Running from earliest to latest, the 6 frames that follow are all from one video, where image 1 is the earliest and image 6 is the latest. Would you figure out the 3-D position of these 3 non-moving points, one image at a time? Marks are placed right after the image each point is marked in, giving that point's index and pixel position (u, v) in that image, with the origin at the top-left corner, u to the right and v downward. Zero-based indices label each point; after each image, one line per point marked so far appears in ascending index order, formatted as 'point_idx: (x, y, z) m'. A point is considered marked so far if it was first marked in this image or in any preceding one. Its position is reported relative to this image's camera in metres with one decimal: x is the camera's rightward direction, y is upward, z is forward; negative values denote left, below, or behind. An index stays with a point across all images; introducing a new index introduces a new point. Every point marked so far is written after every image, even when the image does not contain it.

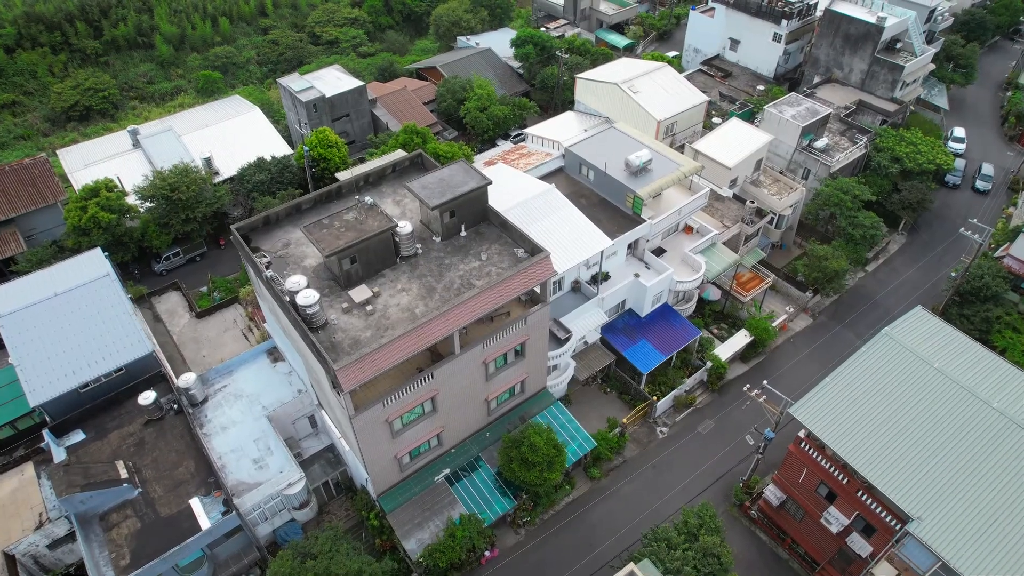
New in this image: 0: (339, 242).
0: (-5.3, +1.4, +19.8) m
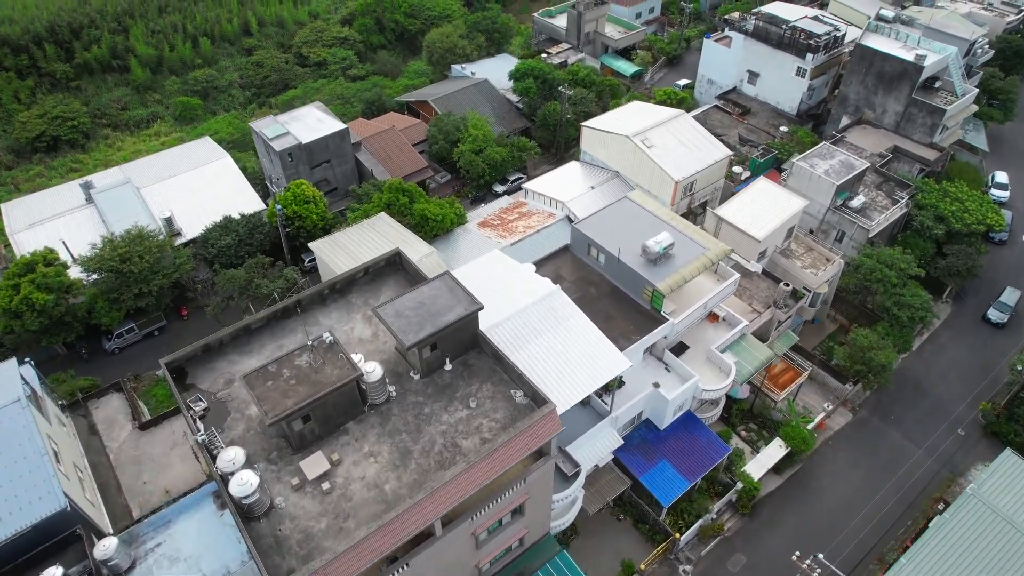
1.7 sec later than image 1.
0: (-5.4, -2.7, +15.5) m
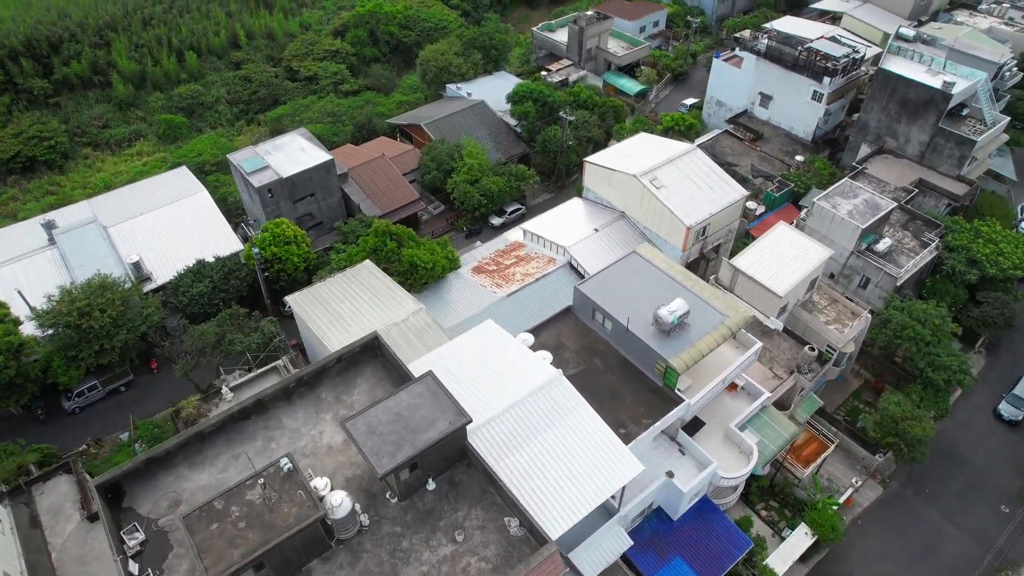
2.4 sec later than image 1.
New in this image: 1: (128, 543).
0: (-5.5, -5.2, +12.8) m
1: (-8.5, -5.7, +14.3) m
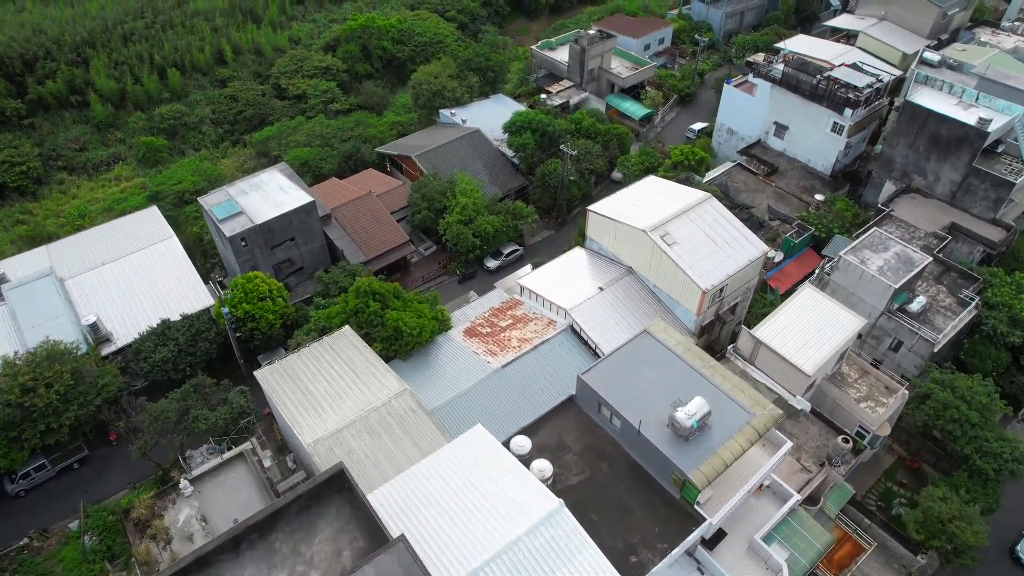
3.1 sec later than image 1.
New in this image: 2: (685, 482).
0: (-5.7, -8.1, +9.8) m
1: (-8.7, -8.6, +11.3) m
2: (+4.9, -5.5, +18.4) m
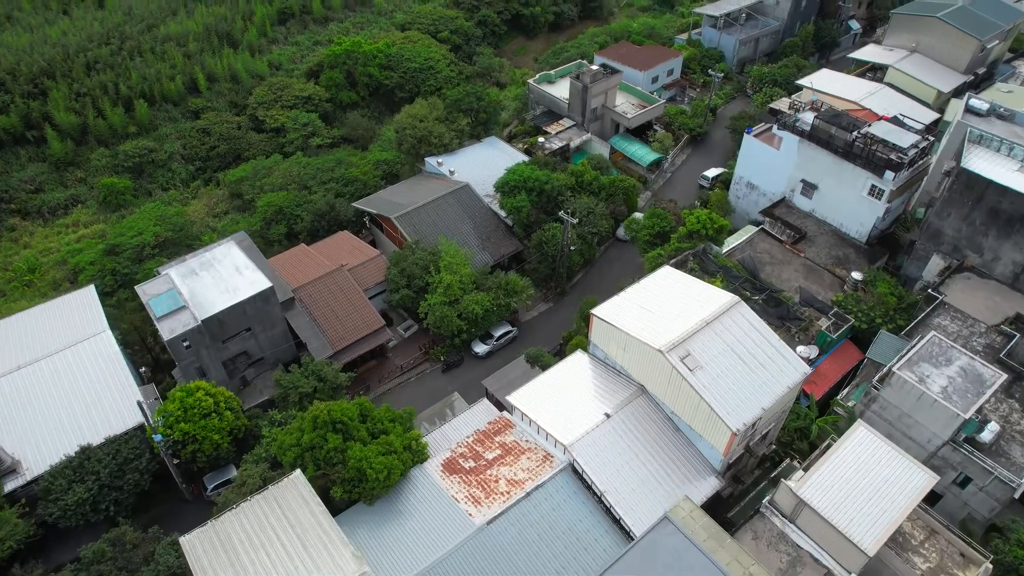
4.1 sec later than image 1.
0: (-6.2, -12.7, +5.0) m
1: (-9.2, -13.2, +6.5) m
2: (+4.5, -10.2, +13.5) m
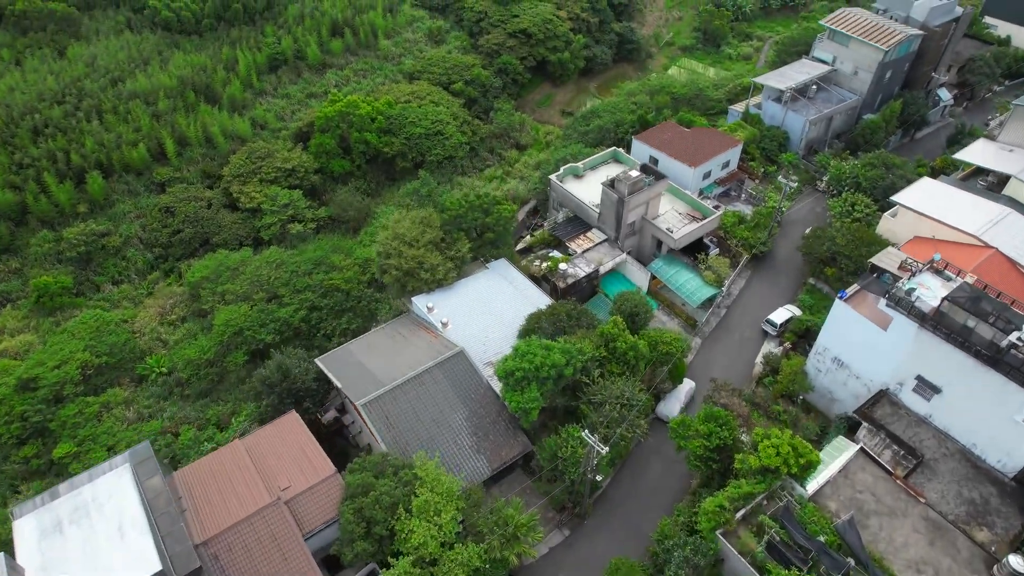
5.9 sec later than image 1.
0: (-7.6, -22.0, -4.4) m
1: (-10.5, -22.3, -2.8) m
2: (+3.5, -19.8, +3.8) m
